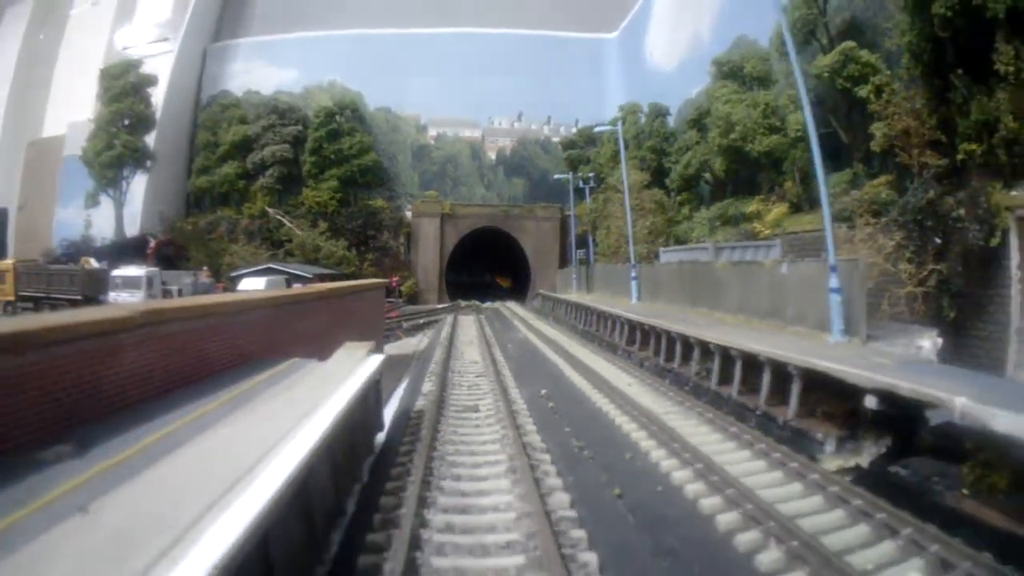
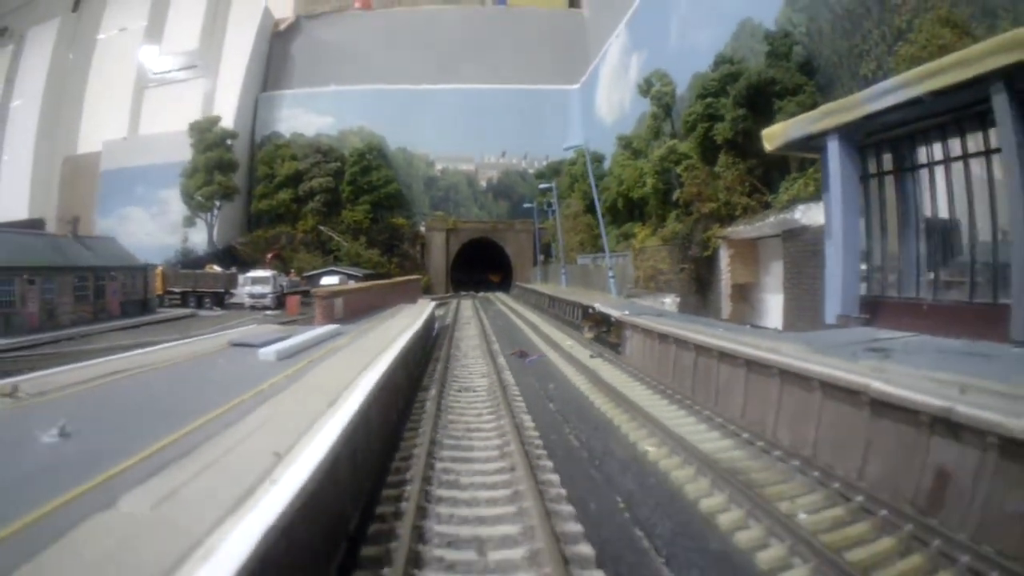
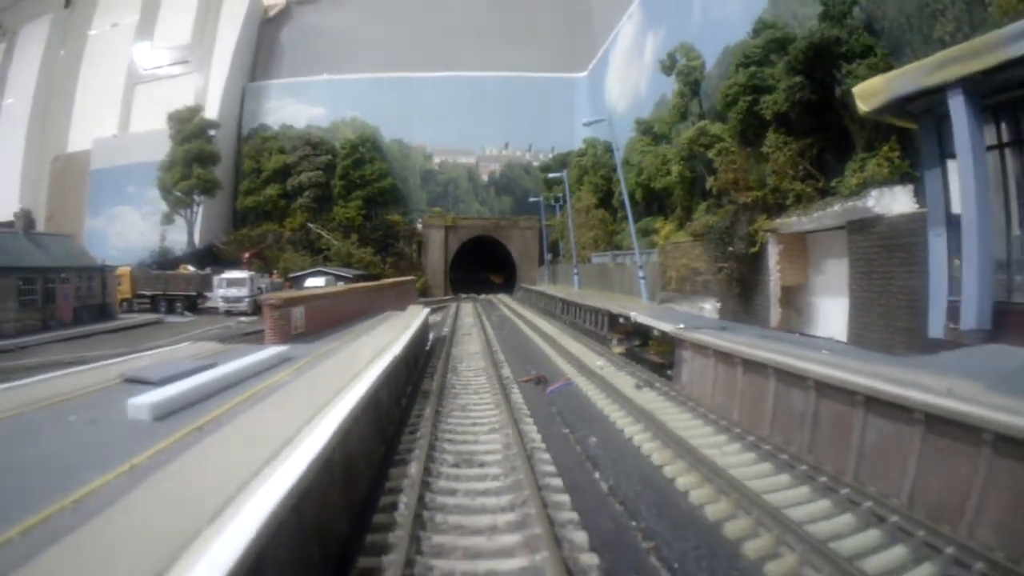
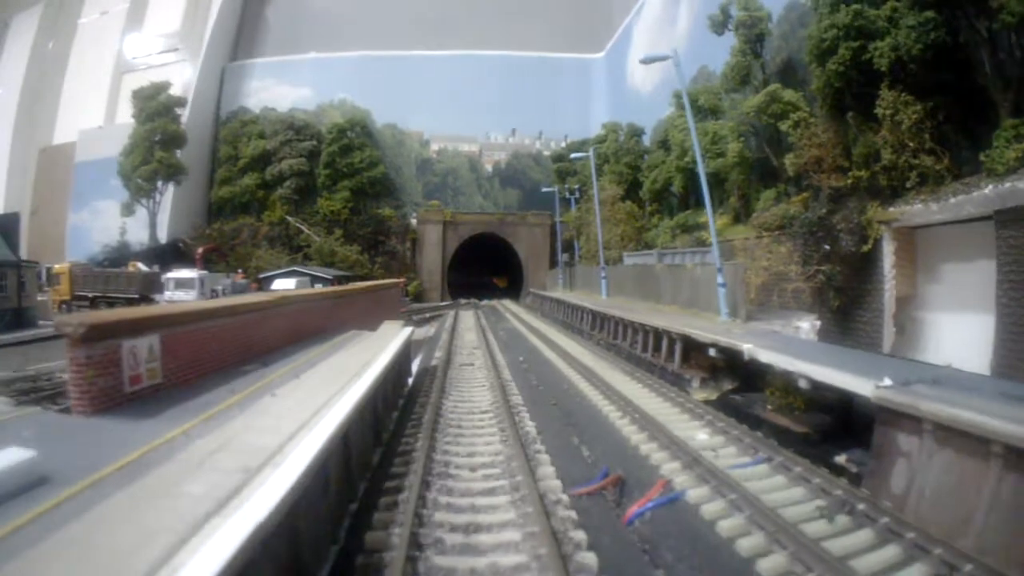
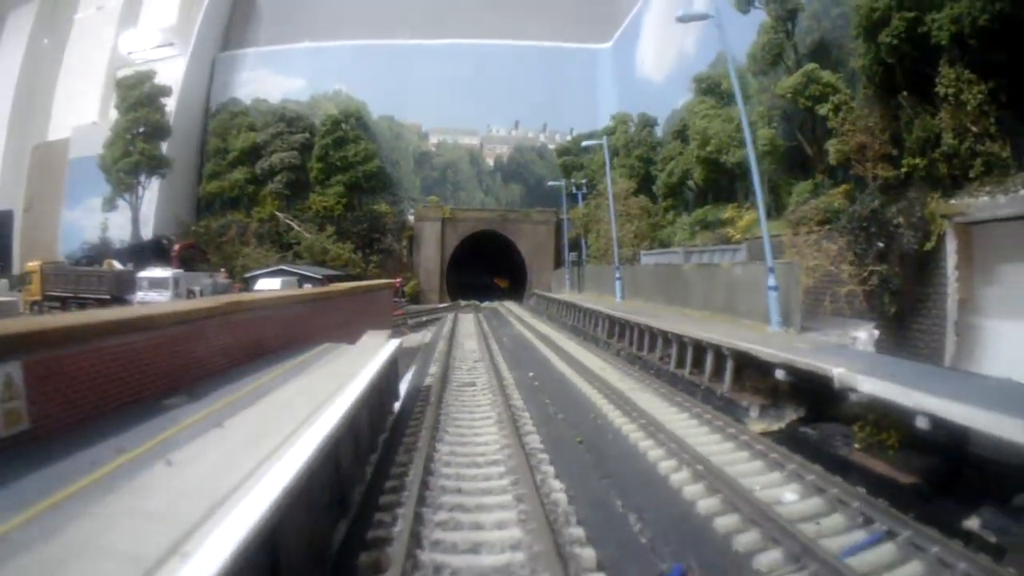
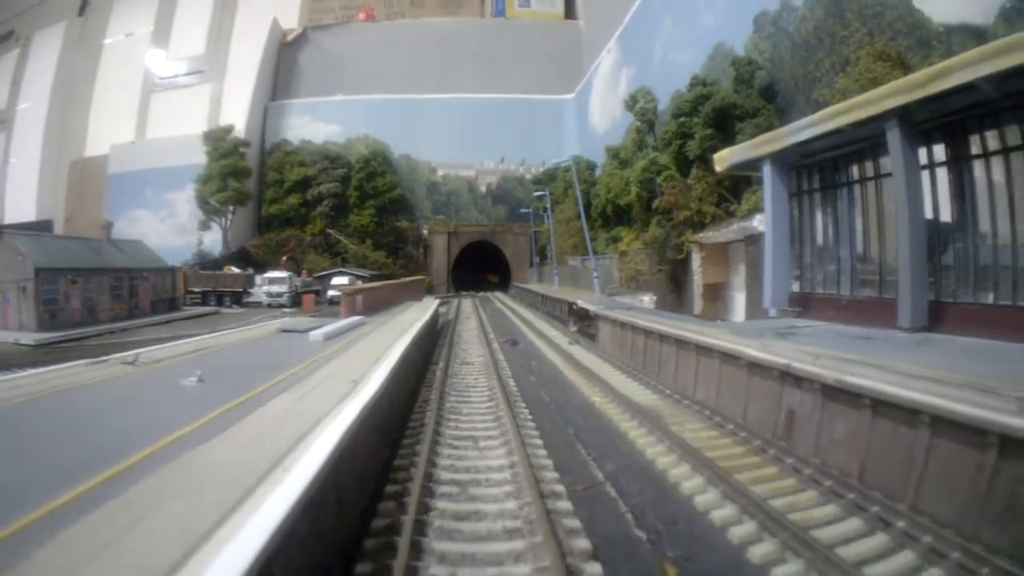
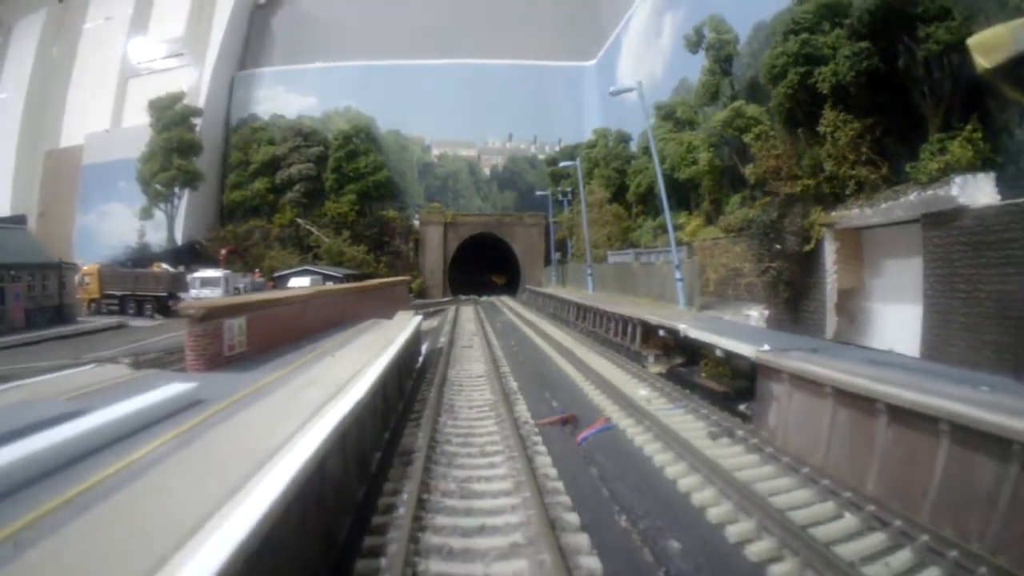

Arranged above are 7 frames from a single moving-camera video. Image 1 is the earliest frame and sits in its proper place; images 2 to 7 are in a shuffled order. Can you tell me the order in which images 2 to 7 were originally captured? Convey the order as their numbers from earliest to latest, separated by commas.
5, 4, 7, 3, 2, 6
